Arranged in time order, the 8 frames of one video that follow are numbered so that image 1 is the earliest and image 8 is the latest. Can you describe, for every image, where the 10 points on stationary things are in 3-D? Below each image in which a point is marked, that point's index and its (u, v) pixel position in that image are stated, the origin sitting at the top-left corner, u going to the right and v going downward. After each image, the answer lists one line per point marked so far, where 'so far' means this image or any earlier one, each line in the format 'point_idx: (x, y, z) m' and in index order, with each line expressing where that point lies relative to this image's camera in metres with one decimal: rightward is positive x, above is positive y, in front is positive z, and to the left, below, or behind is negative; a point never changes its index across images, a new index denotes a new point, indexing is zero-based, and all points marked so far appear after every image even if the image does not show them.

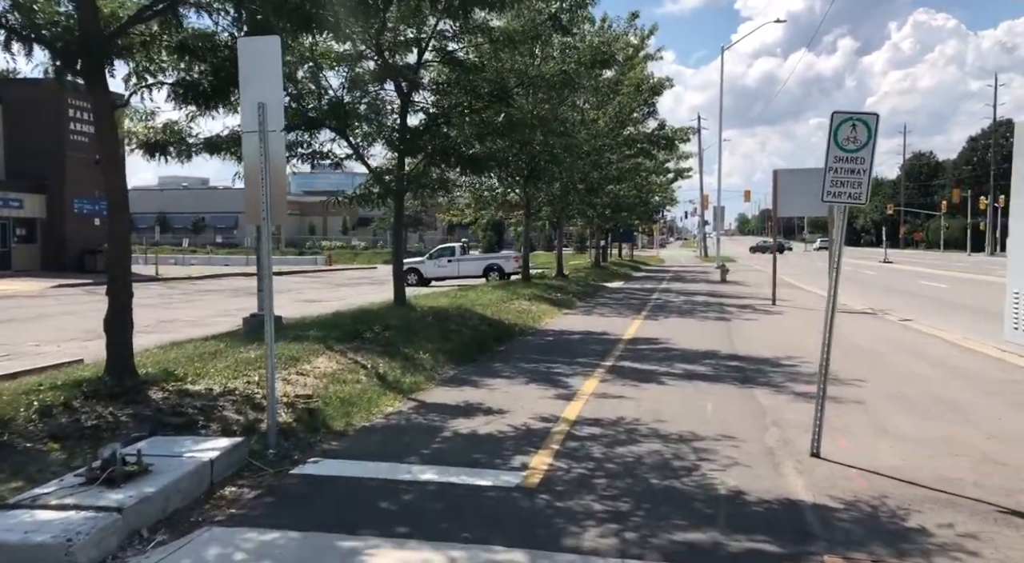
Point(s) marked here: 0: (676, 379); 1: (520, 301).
0: (+2.0, -1.2, +9.2) m
1: (+0.1, -0.5, +17.4) m
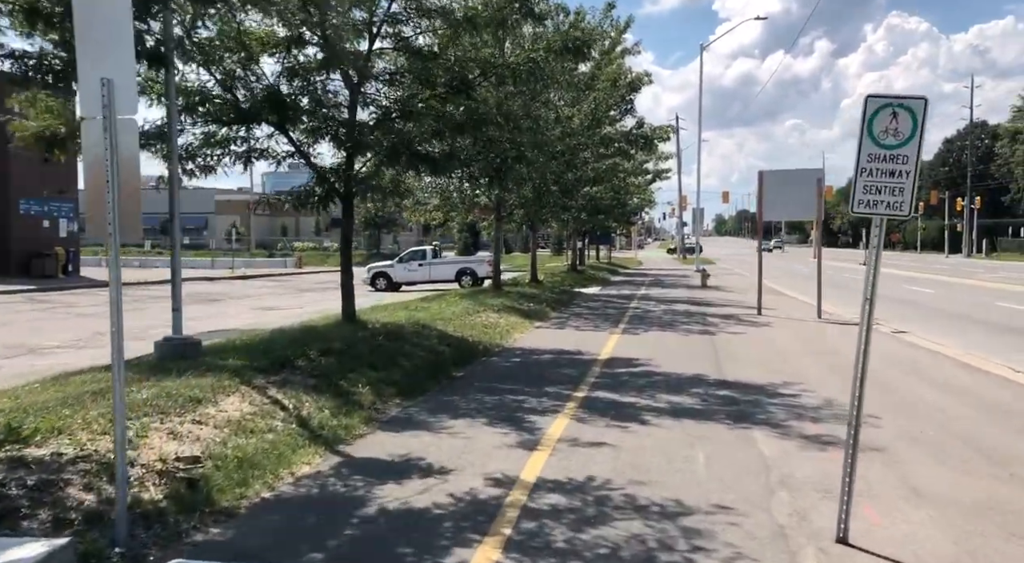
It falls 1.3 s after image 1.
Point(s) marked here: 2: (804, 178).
0: (+1.5, -1.4, +7.9) m
1: (-0.6, -0.7, +16.0) m
2: (+6.9, +2.4, +18.5) m
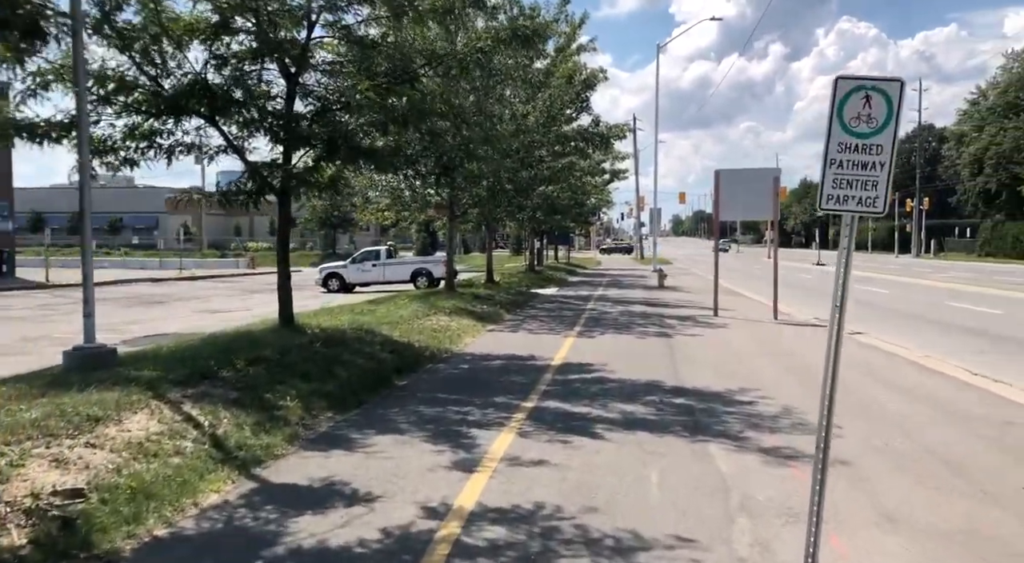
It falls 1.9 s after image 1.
0: (+0.9, -1.4, +7.4) m
1: (-1.5, -0.7, +15.4) m
2: (+5.8, +2.3, +18.3) m
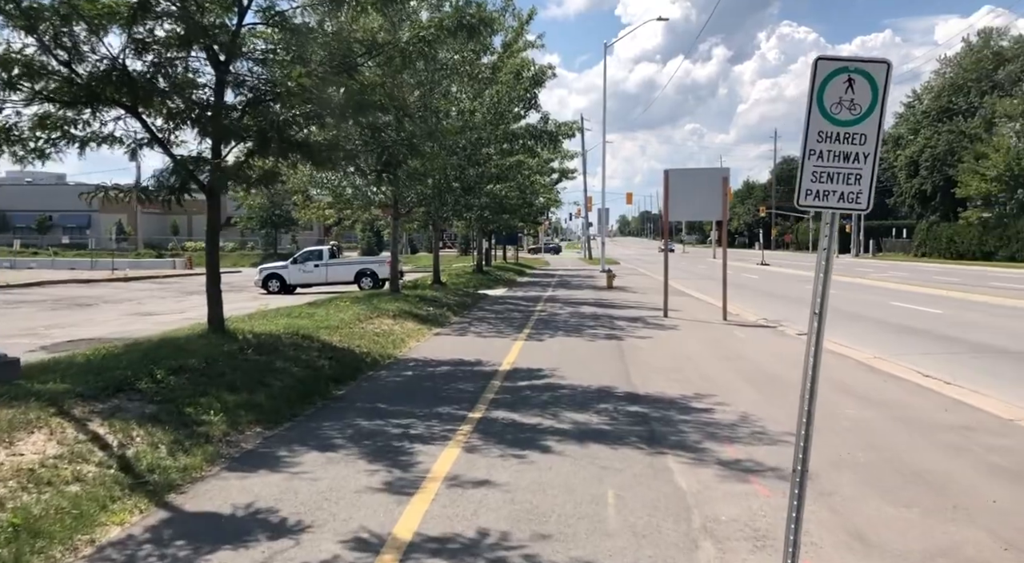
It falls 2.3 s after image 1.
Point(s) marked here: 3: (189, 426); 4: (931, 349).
0: (+0.5, -1.4, +6.9) m
1: (-2.5, -0.7, +14.7) m
2: (+4.6, +2.3, +18.2) m
3: (-2.8, -1.2, +6.6) m
4: (+7.6, -1.2, +14.0) m
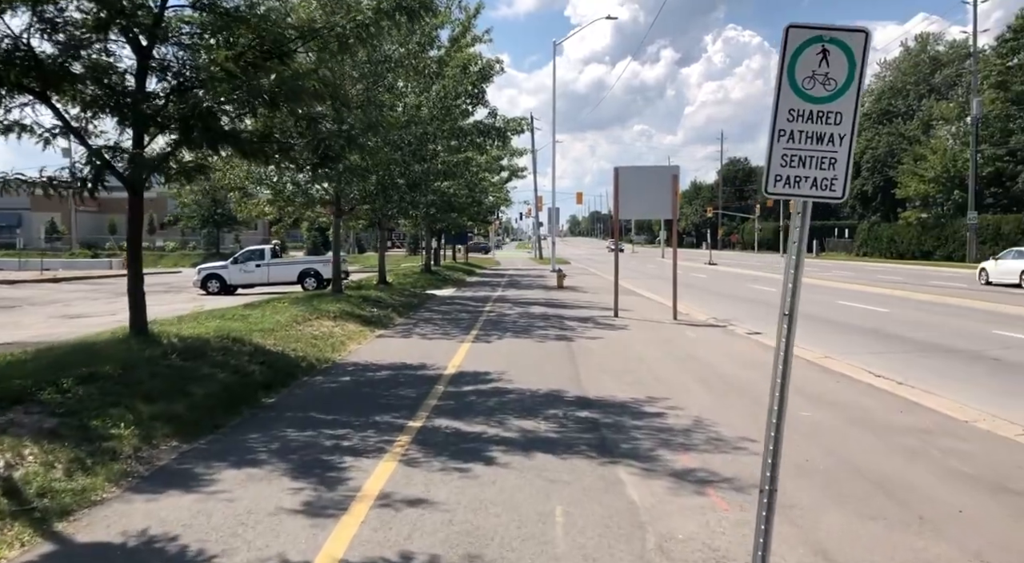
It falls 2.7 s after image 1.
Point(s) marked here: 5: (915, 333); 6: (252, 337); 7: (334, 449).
0: (0.0, -1.4, +6.4) m
1: (-3.5, -0.7, +14.1) m
2: (+3.4, +2.3, +17.9) m
3: (-3.2, -1.2, +6.0) m
4: (+6.6, -1.2, +14.0) m
5: (+8.4, -1.1, +16.2) m
6: (-3.8, -0.8, +11.2) m
7: (-1.5, -1.4, +6.4) m
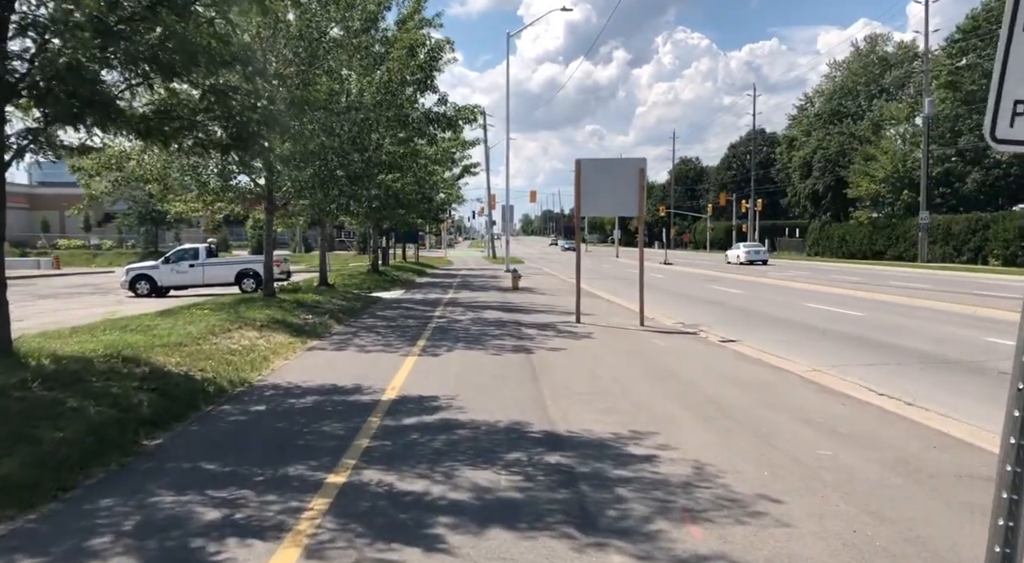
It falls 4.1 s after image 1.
0: (-0.3, -1.5, +4.8) m
1: (-4.3, -0.8, +12.2) m
2: (+2.4, +2.3, +16.5) m
3: (-3.5, -1.3, +4.1) m
4: (+5.9, -1.3, +12.8) m
5: (+7.5, -1.1, +15.0) m
6: (-4.3, -0.9, +9.3) m
7: (-1.8, -1.5, +4.6) m
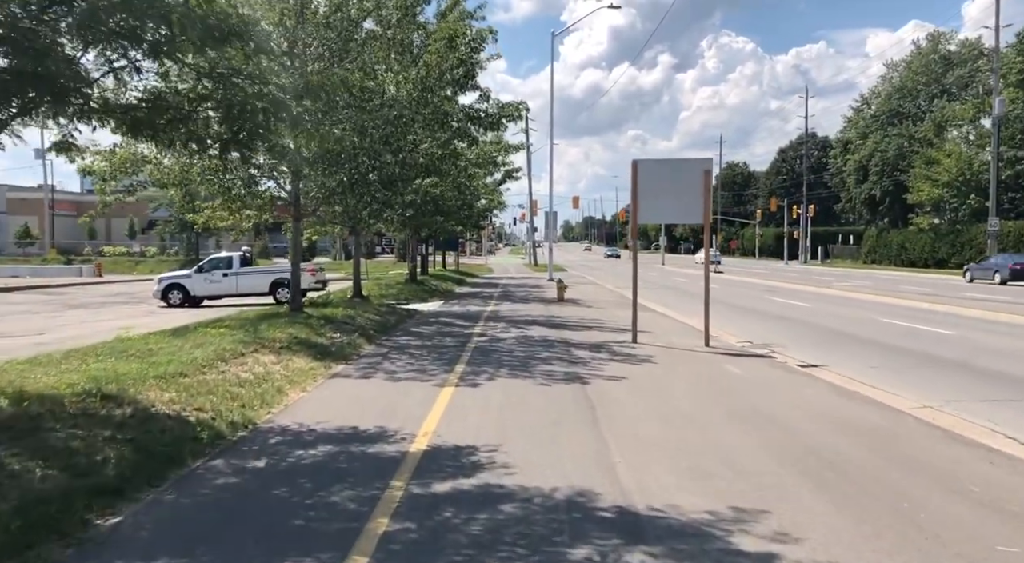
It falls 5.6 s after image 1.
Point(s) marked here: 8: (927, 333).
0: (0.0, -1.7, +3.2) m
1: (-3.6, -1.0, +10.7) m
2: (+3.3, +2.0, +14.7) m
3: (-3.2, -1.5, +2.6) m
4: (+6.6, -1.5, +10.8) m
5: (+8.3, -1.4, +12.9) m
6: (-3.8, -1.1, +7.9) m
7: (-1.4, -1.6, +3.1) m
8: (+9.8, -1.2, +18.3) m
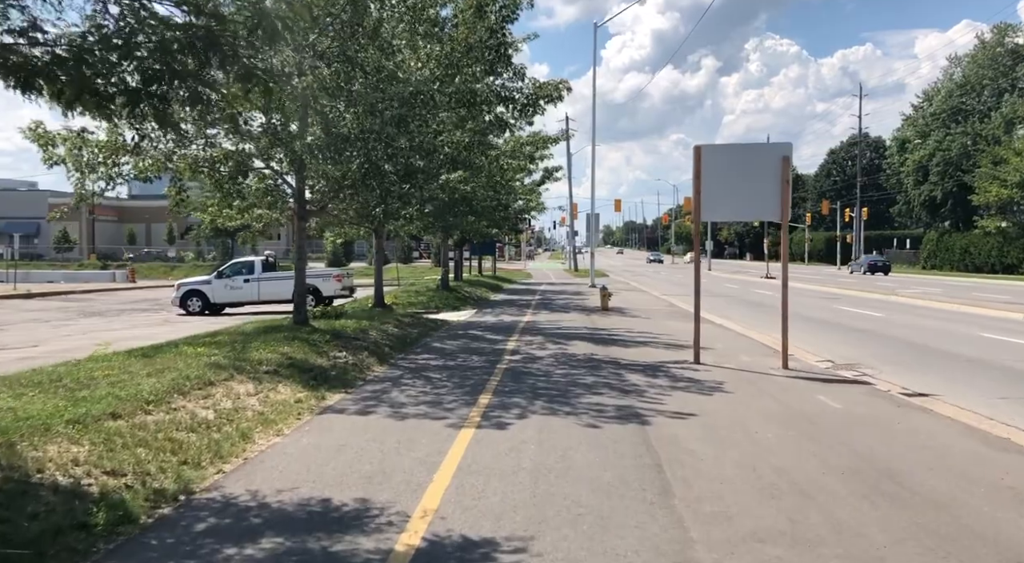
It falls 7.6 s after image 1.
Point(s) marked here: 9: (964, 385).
0: (0.0, -1.7, +0.8) m
1: (-3.1, -1.1, +8.6) m
2: (+3.9, +1.8, +12.2) m
3: (-3.2, -1.5, +0.5) m
4: (+7.0, -1.7, +8.1) m
5: (+8.8, -1.6, +10.2) m
6: (-3.5, -1.2, +5.8) m
7: (-1.4, -1.7, +0.8) m
8: (+10.6, -1.4, +15.5) m
9: (+6.9, -1.6, +11.7) m
